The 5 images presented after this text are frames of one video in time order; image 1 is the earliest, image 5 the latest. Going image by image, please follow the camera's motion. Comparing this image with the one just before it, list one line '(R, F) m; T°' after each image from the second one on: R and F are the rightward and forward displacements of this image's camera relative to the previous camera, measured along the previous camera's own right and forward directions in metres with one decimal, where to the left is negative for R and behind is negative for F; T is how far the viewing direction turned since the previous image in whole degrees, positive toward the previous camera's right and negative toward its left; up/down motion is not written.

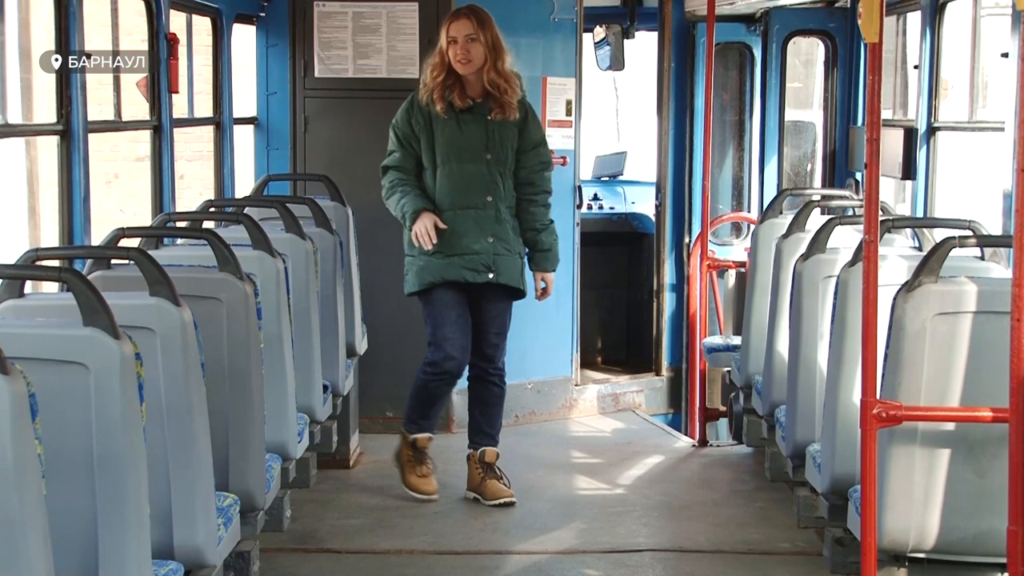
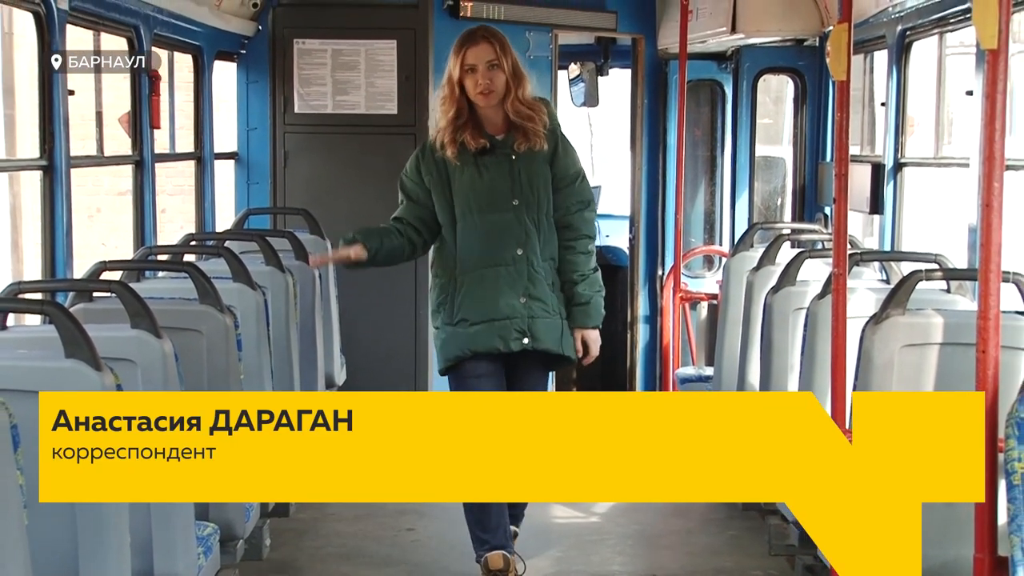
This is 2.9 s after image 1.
(0.0, -0.1) m; +1°
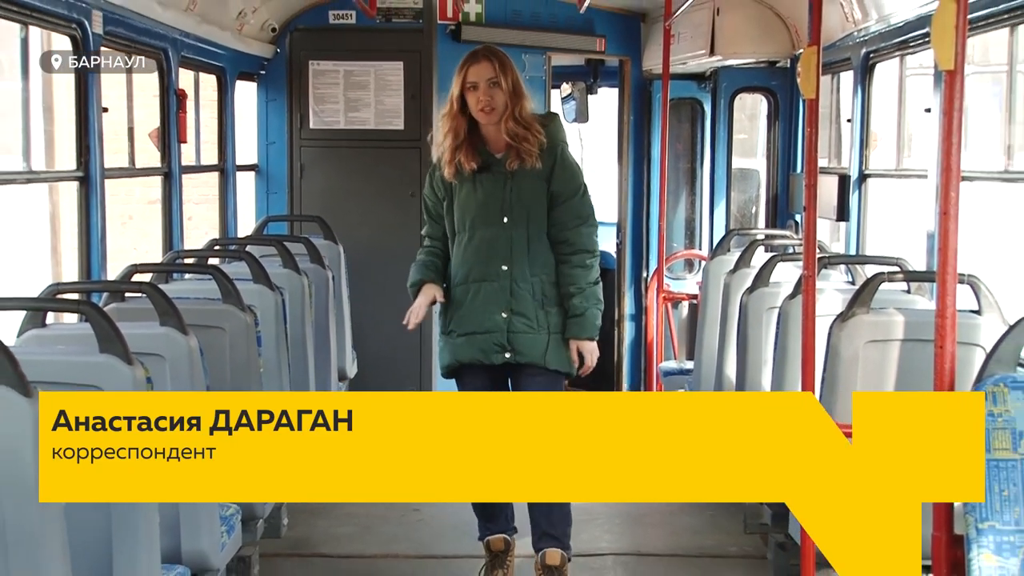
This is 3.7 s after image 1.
(0.0, -0.4) m; 0°
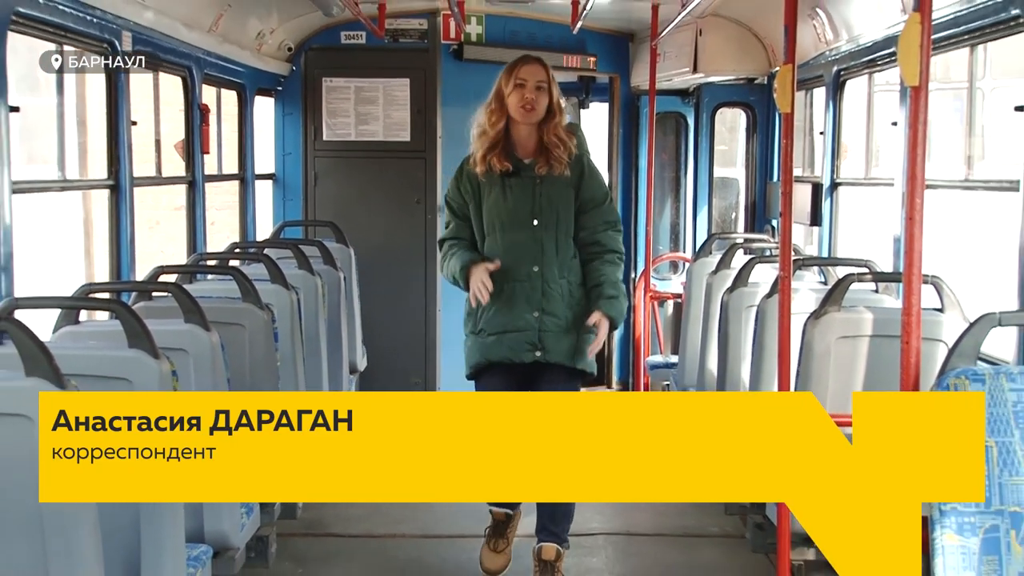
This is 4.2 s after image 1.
(0.0, -0.3) m; 0°
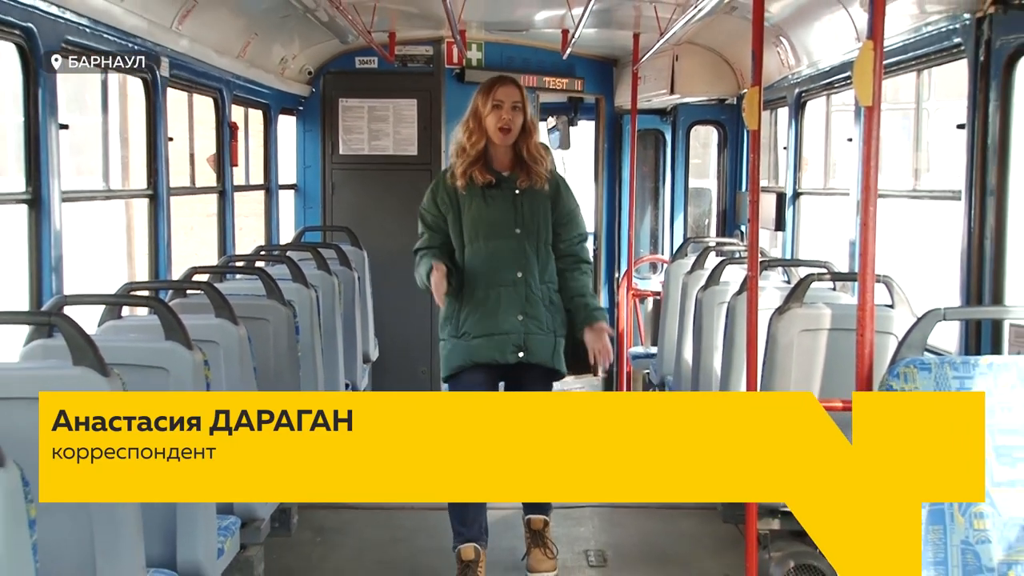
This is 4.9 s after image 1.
(0.0, -0.5) m; +1°
